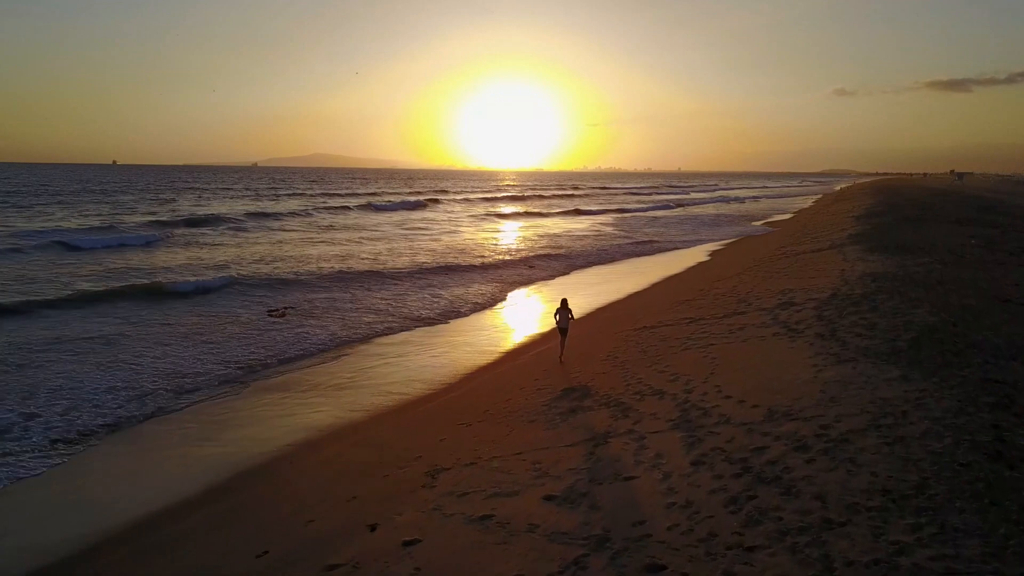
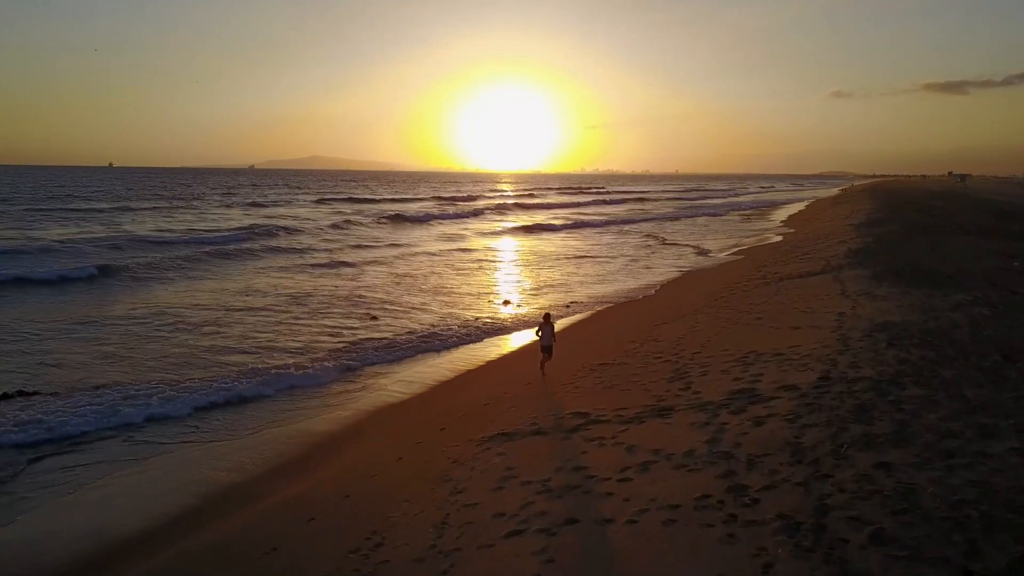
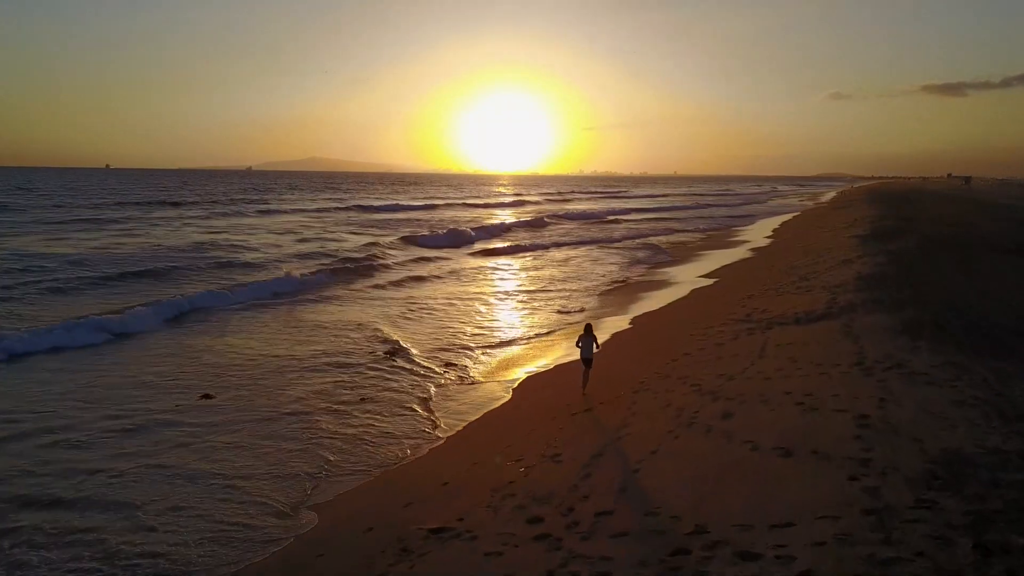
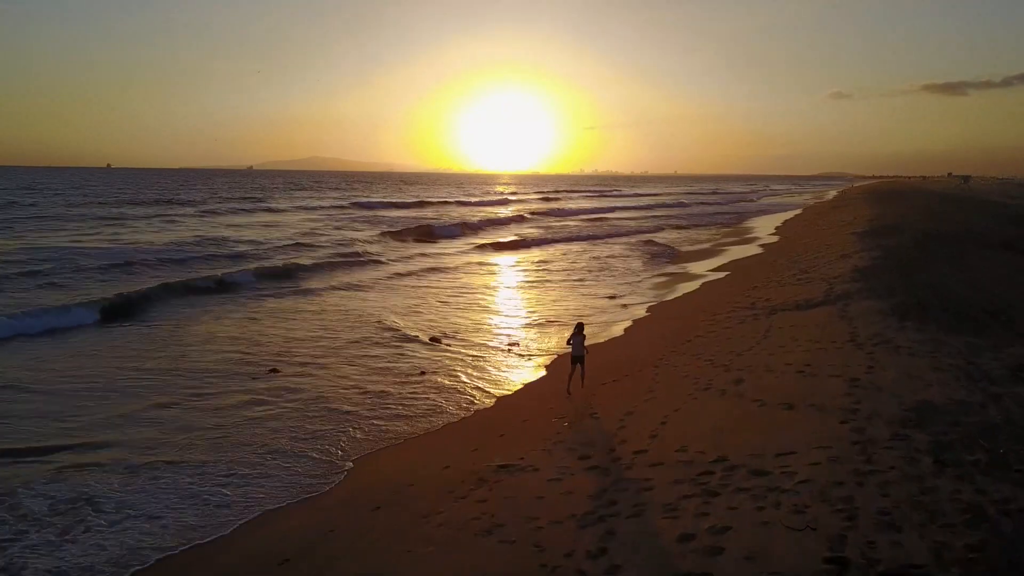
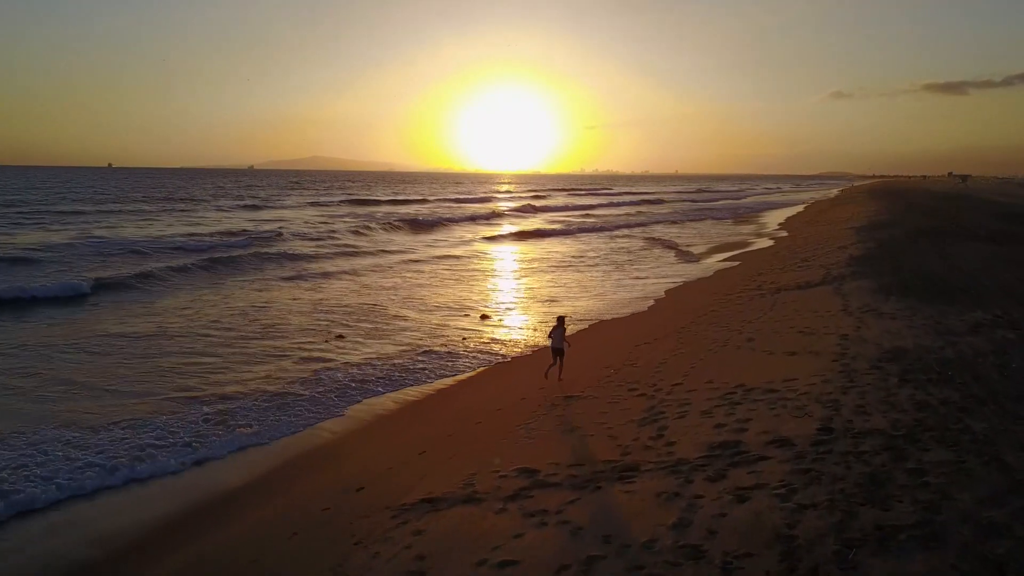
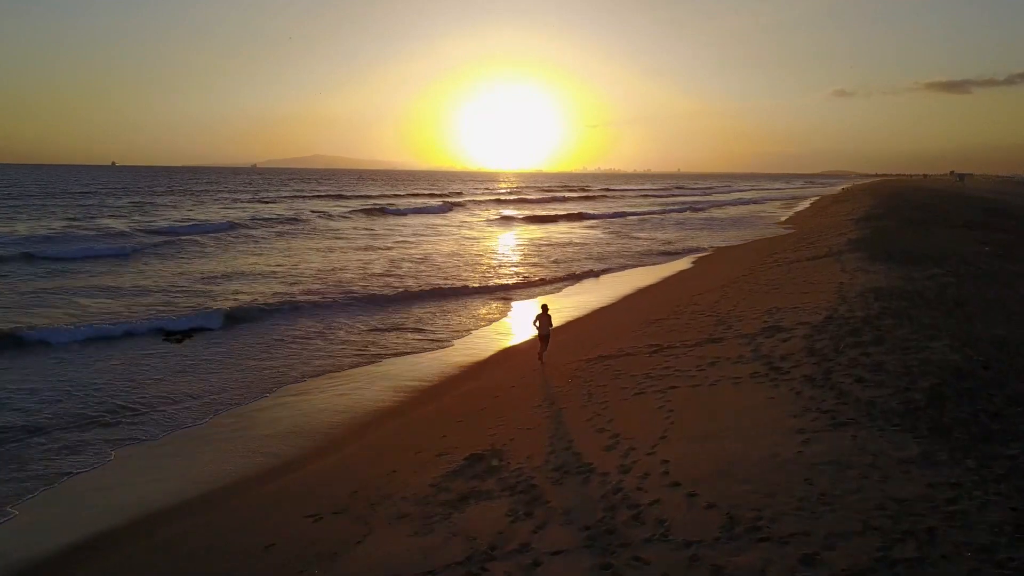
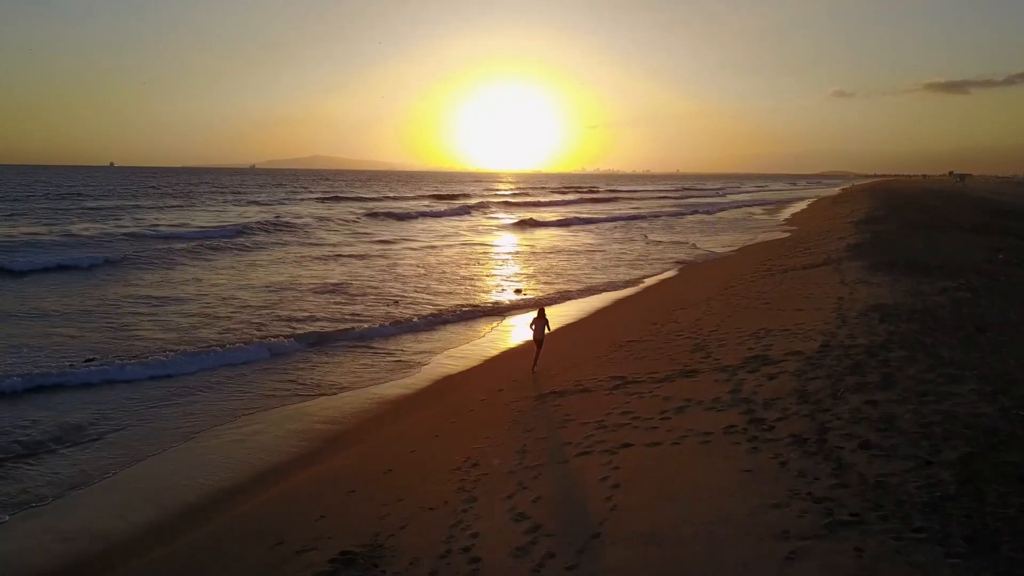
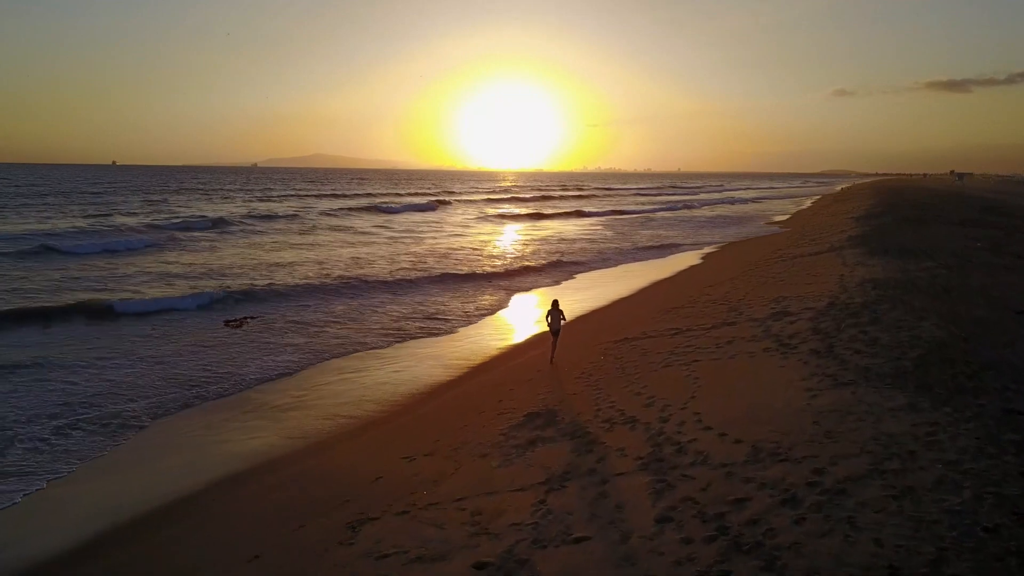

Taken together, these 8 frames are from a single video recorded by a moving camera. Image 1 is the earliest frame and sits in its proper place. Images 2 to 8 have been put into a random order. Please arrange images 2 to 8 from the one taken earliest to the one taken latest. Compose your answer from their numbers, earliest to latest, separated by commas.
8, 6, 7, 2, 5, 4, 3
